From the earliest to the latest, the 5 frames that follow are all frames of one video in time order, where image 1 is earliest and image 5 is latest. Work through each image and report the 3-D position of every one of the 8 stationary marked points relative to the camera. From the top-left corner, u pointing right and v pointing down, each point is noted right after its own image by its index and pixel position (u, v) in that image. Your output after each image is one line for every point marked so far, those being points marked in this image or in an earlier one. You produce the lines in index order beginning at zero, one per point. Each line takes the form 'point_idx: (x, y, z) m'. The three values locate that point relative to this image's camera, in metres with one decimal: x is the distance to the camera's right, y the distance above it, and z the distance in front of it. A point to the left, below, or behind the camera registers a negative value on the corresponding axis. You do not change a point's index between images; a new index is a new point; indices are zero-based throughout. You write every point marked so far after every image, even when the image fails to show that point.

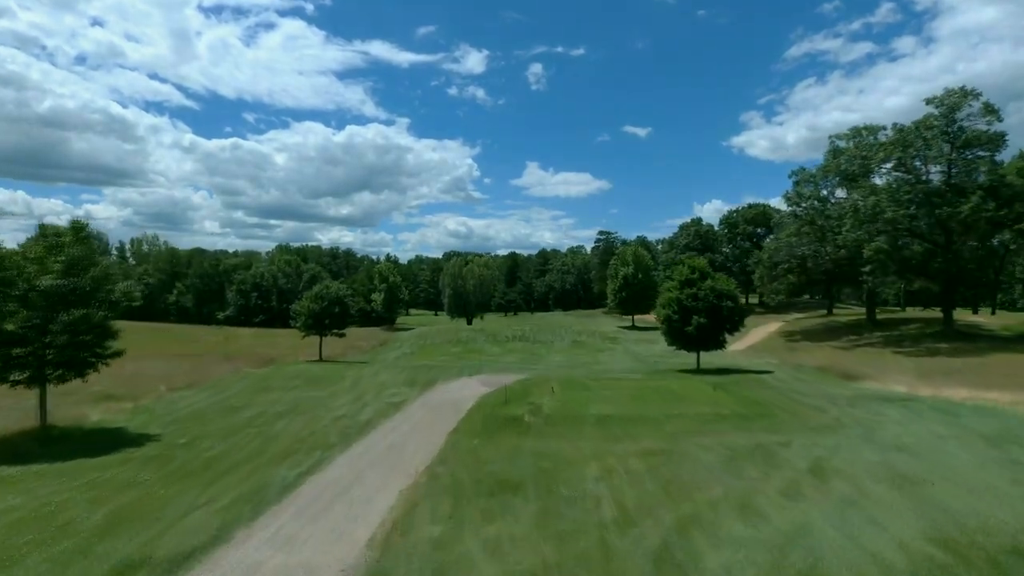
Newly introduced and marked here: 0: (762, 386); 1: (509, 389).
0: (+6.7, -2.7, +17.1) m
1: (-0.1, -2.6, +16.5) m
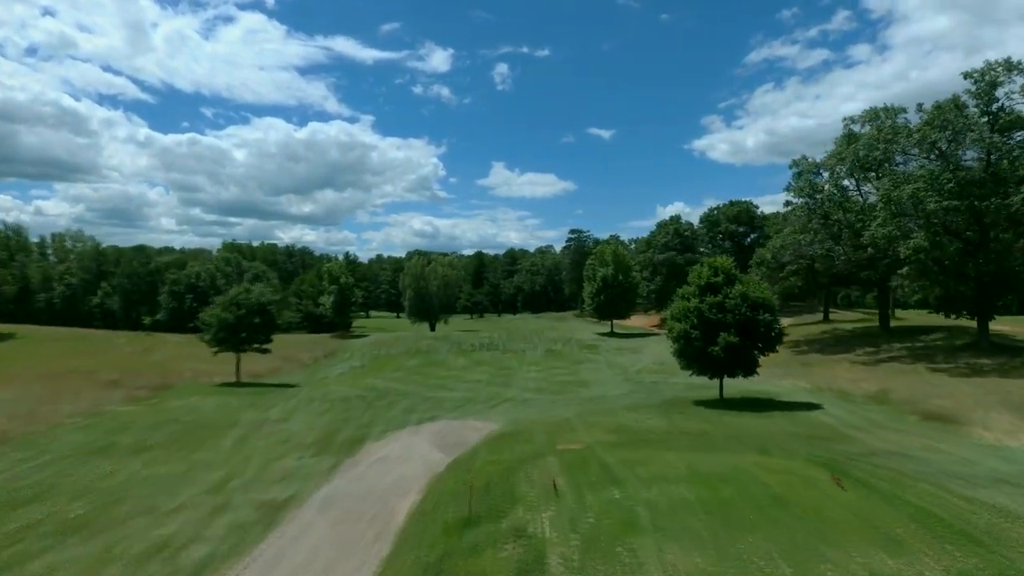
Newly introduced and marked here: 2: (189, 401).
0: (+6.1, -2.9, +11.2) m
1: (-0.6, -2.8, +10.3) m
2: (-10.0, -3.5, +19.6) m
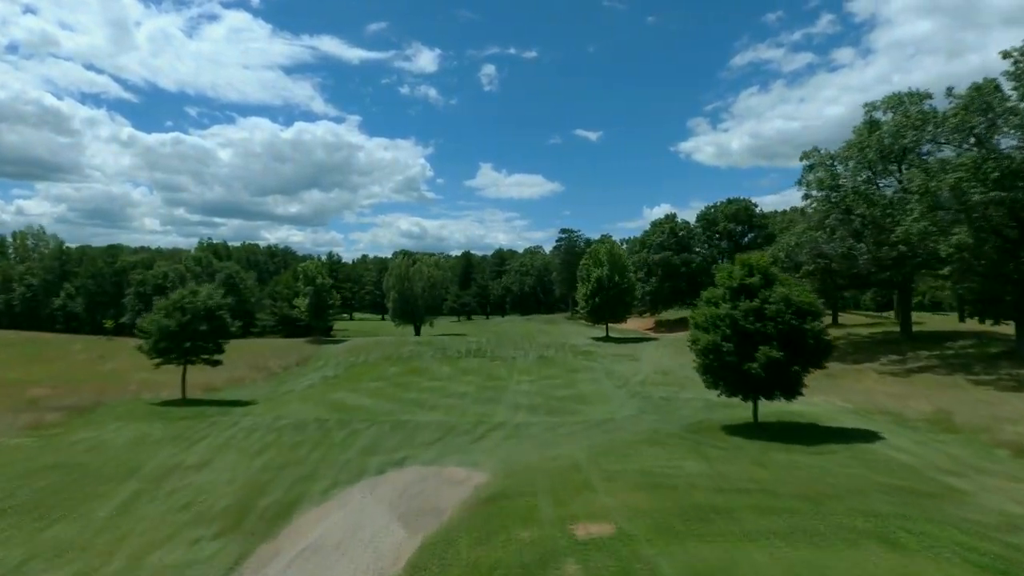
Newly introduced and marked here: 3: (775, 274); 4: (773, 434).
0: (+6.1, -2.9, +7.9) m
1: (-0.7, -2.9, +6.8) m
2: (-10.2, -3.6, +15.9) m
3: (+6.6, +0.3, +15.9) m
4: (+6.4, -3.6, +15.5) m
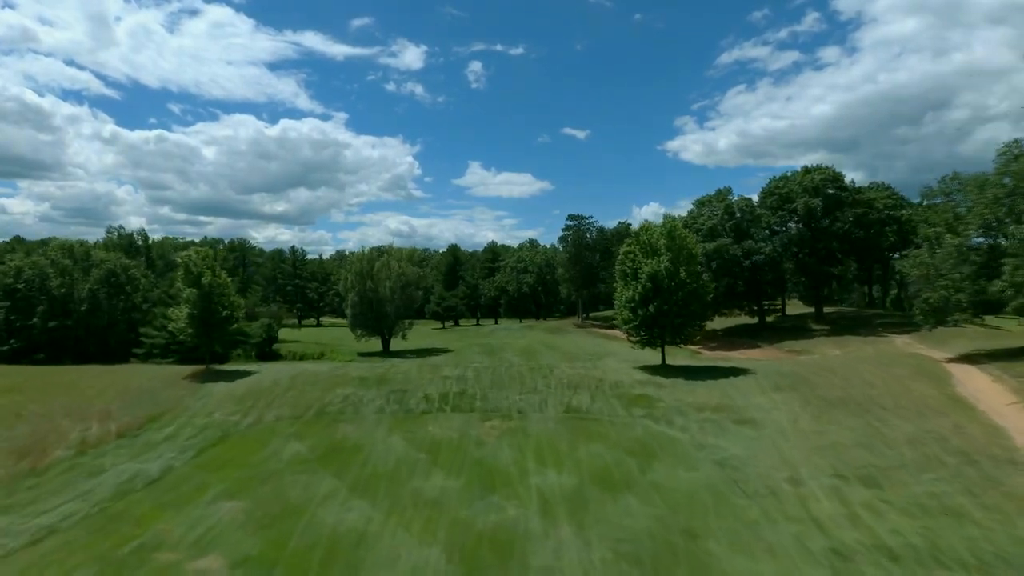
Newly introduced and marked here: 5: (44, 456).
0: (+7.0, -3.1, -10.4) m
1: (+0.2, -3.1, -11.6) m
2: (-9.5, -3.8, -2.7) m
3: (+7.3, +0.2, -2.4) m
4: (+7.1, -3.7, -2.7) m
5: (-14.5, -5.0, +19.2) m
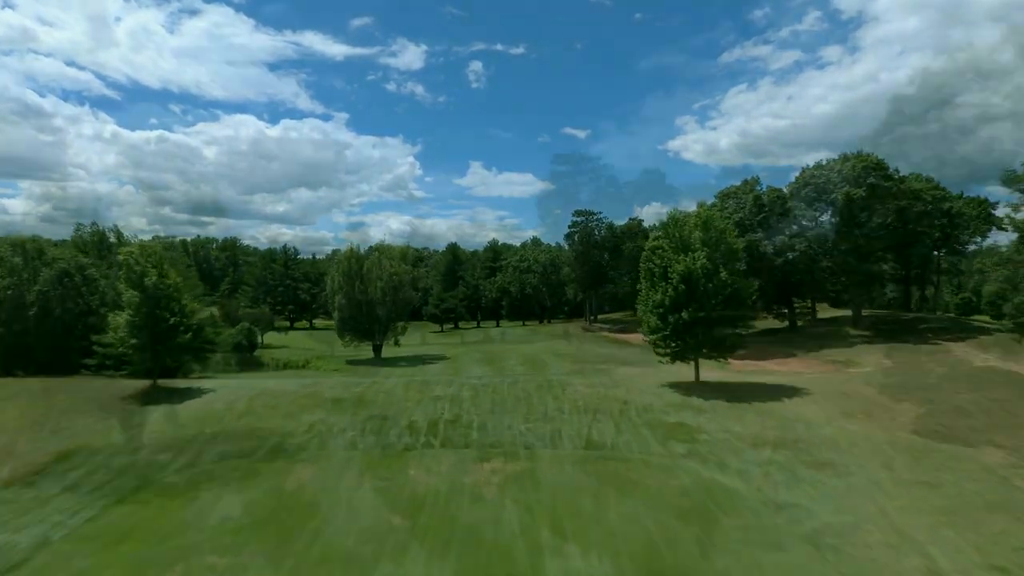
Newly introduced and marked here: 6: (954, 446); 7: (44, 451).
0: (+7.1, -3.2, -15.5) m
1: (+0.3, -3.2, -16.7) m
2: (-9.4, -3.9, -7.7) m
3: (+7.4, +0.1, -7.5) m
4: (+7.3, -3.8, -7.8) m
5: (-14.3, -5.1, +14.1) m
6: (+12.2, -4.3, +17.5) m
7: (-14.1, -5.0, +18.9) m
